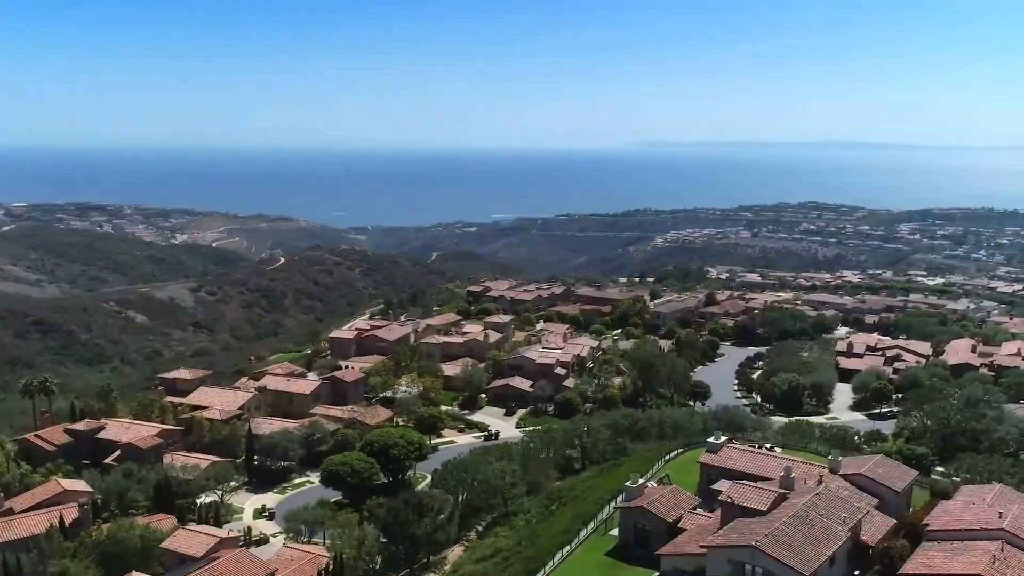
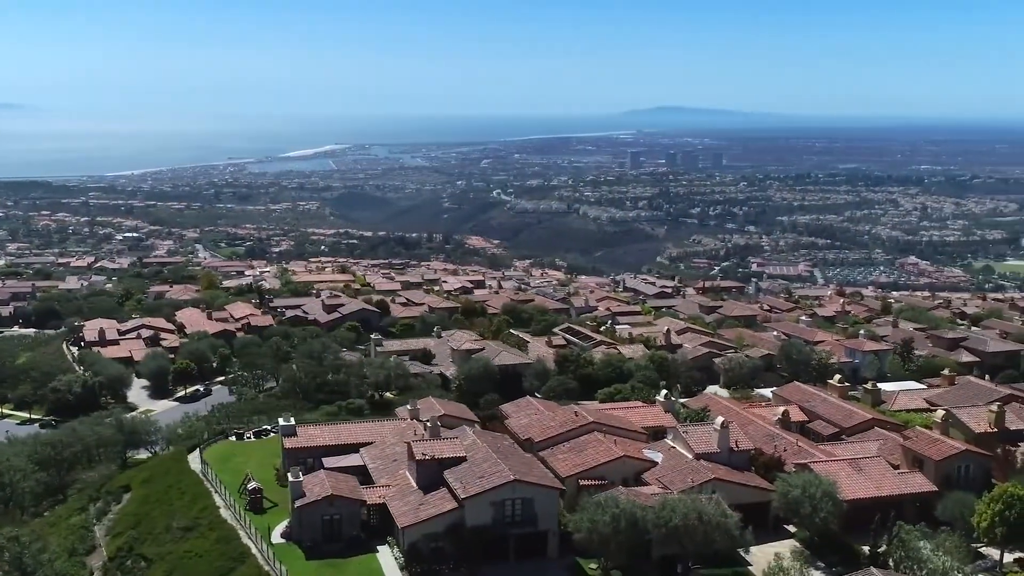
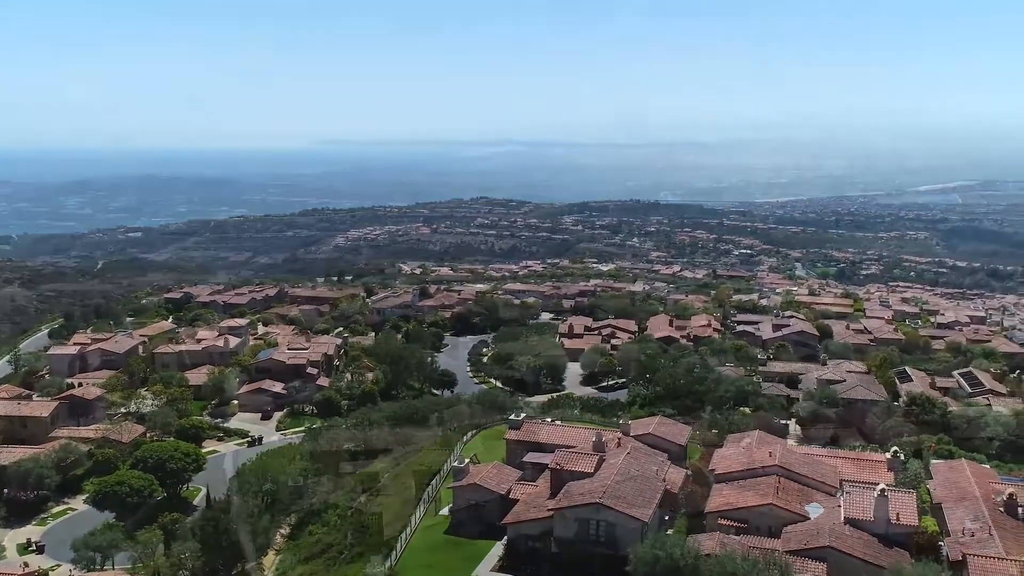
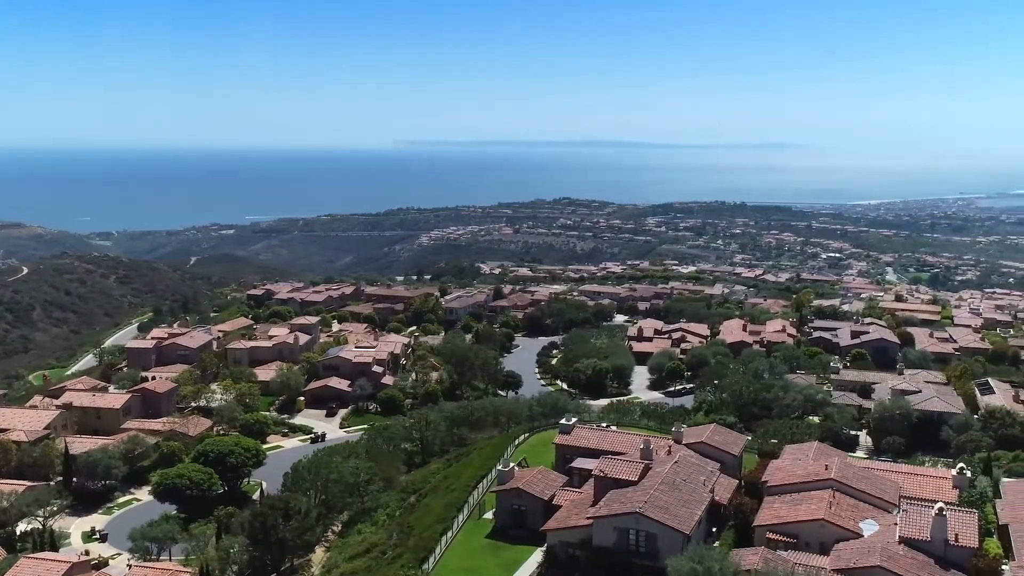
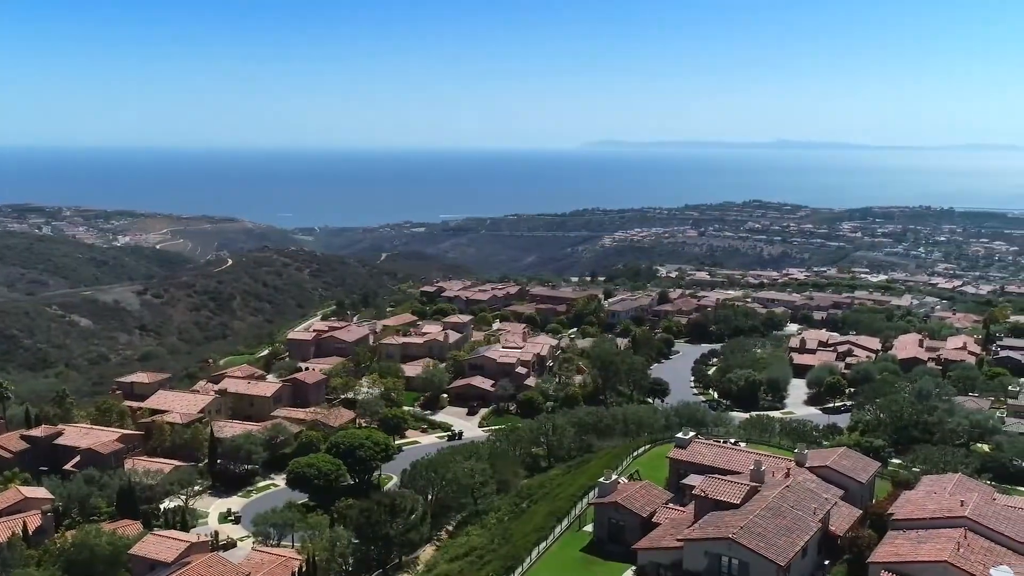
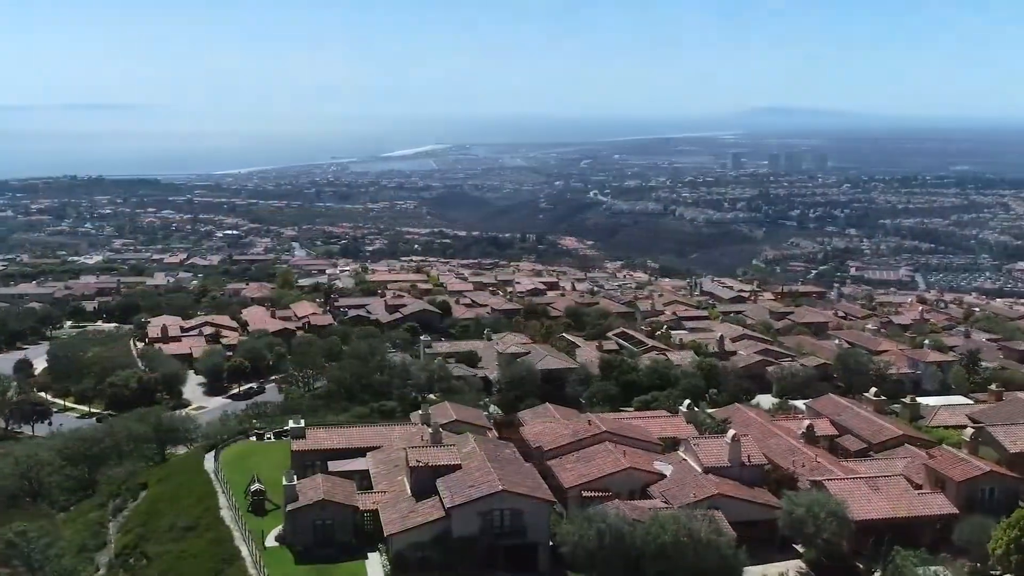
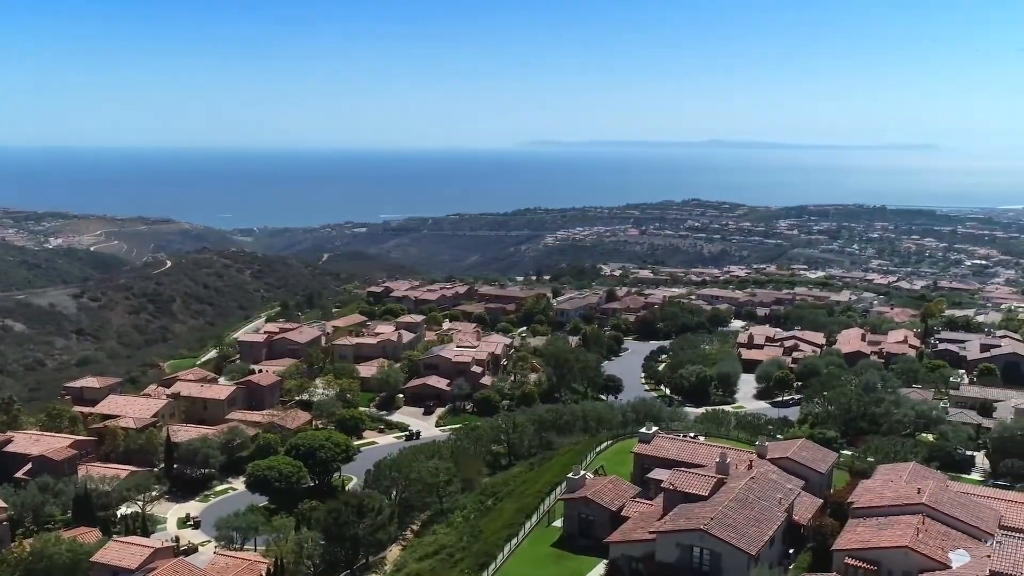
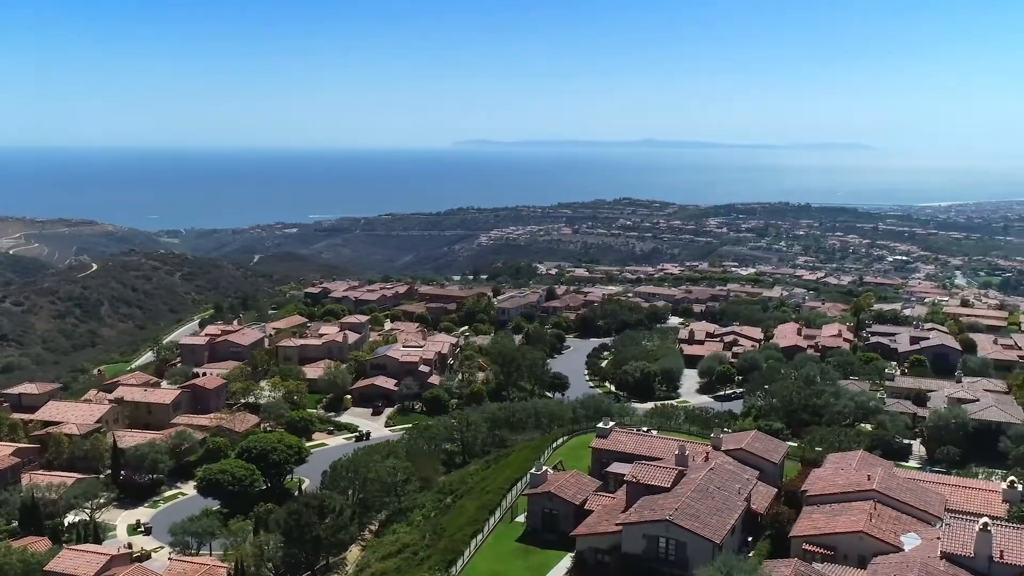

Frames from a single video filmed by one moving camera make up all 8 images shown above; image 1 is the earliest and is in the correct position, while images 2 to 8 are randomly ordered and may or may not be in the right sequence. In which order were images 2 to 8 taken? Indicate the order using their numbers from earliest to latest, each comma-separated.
5, 7, 8, 4, 3, 6, 2
